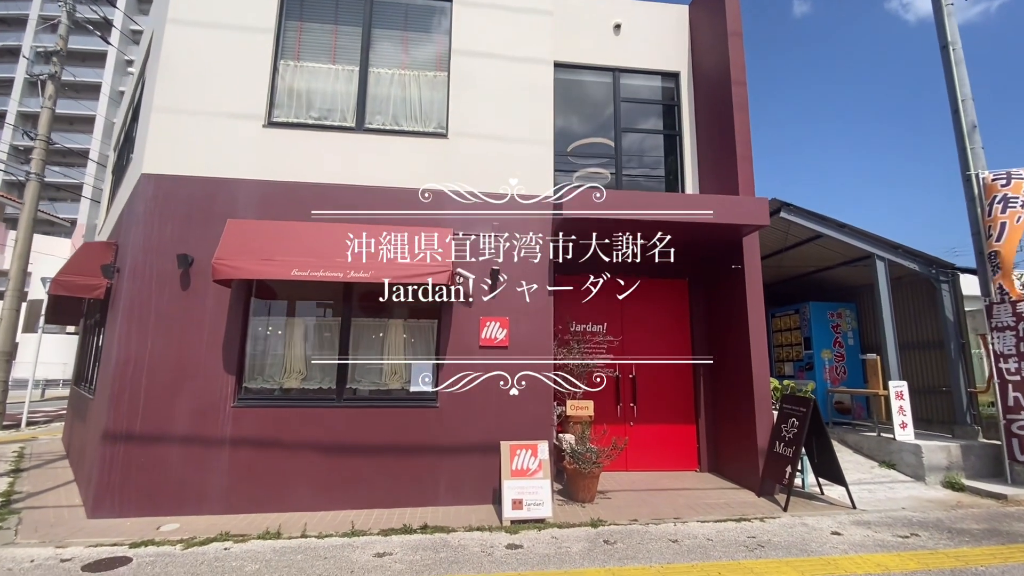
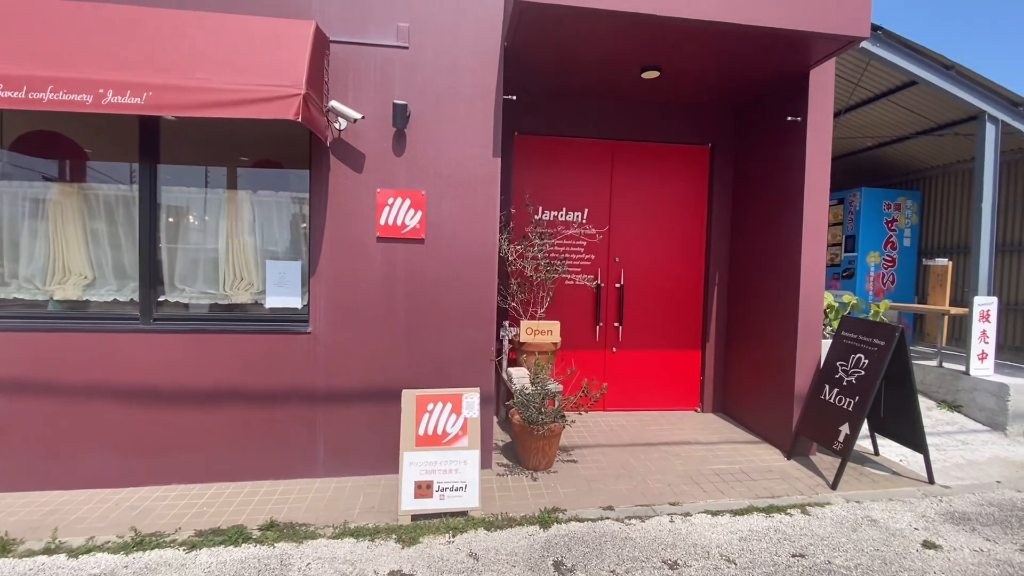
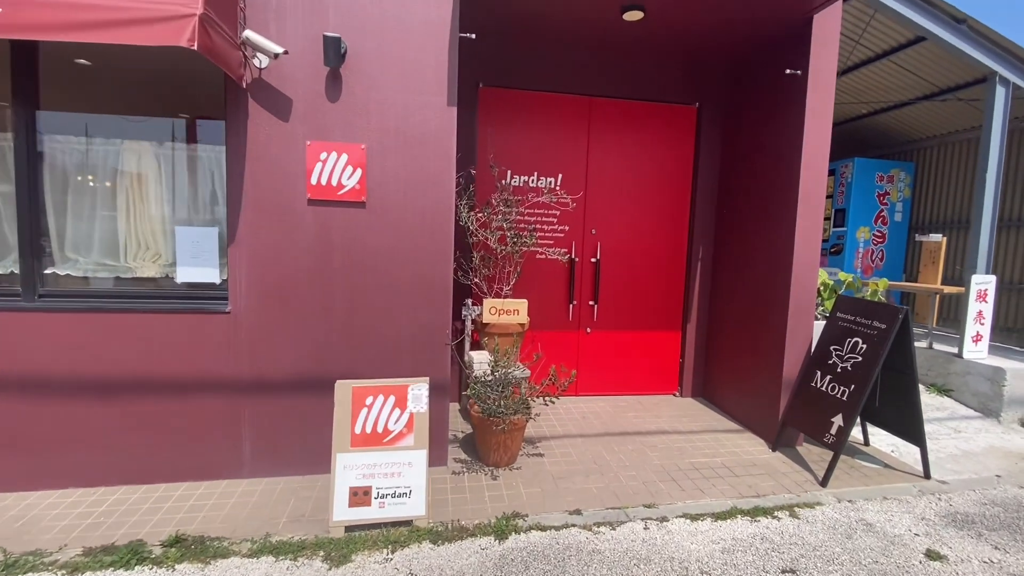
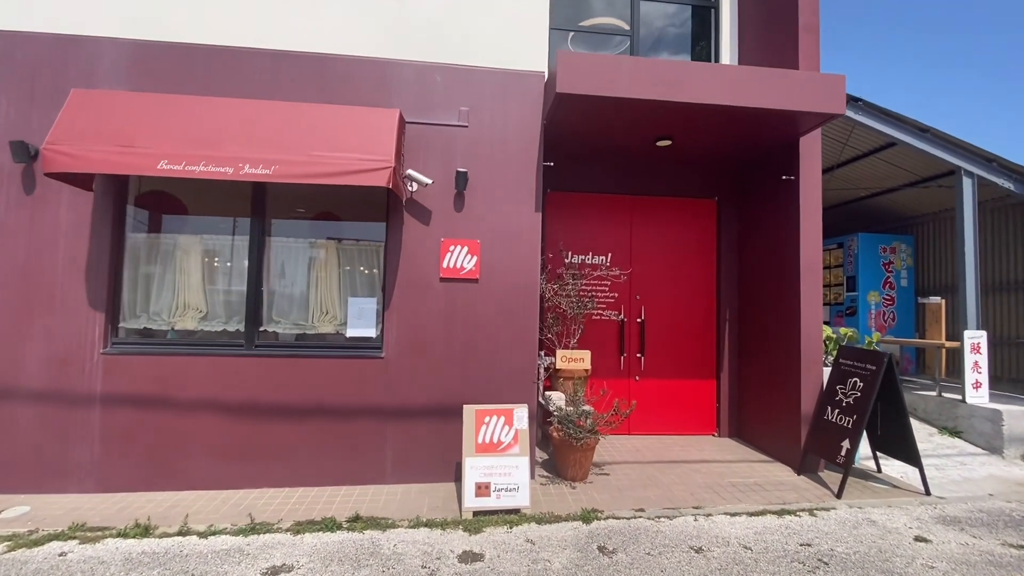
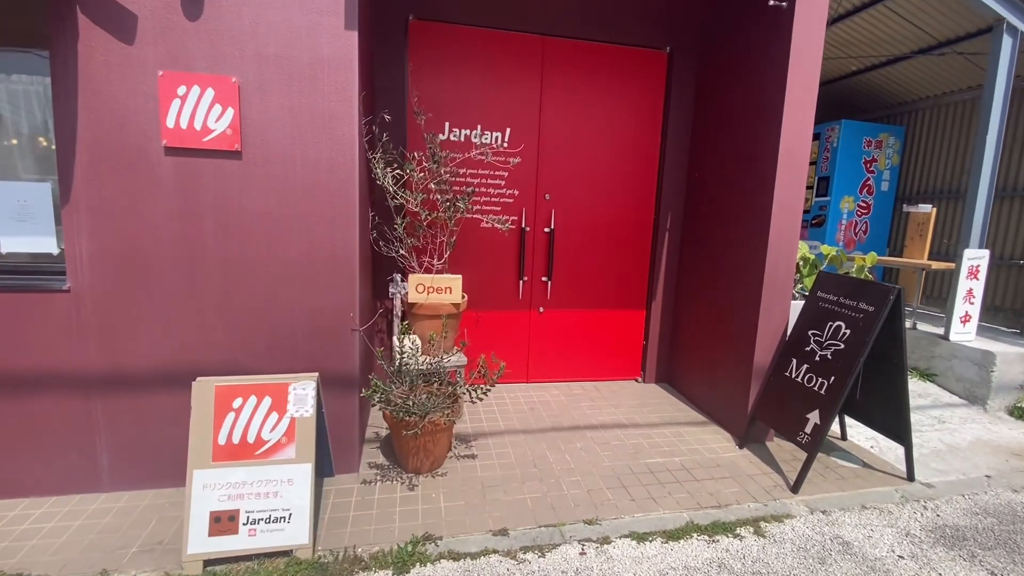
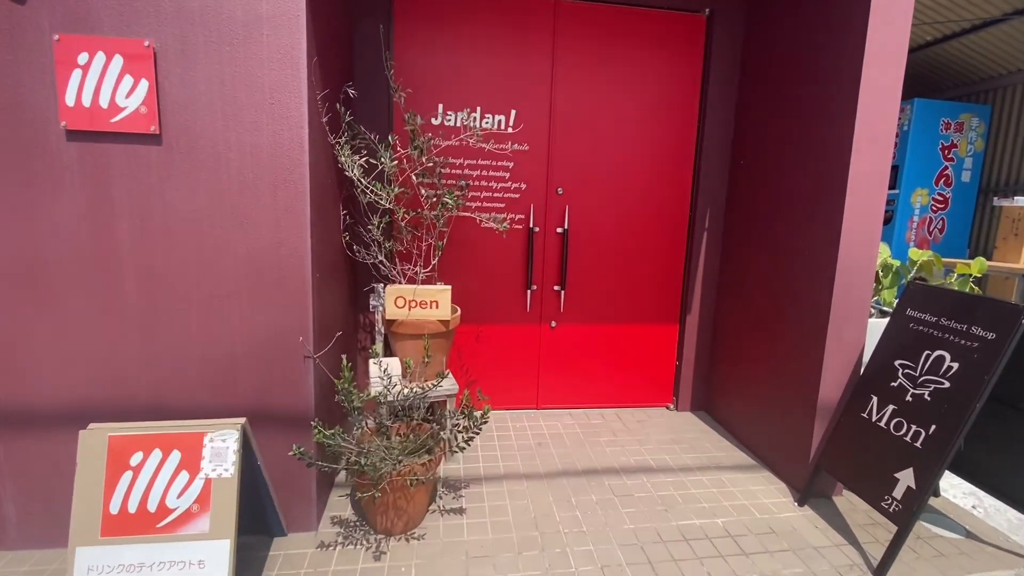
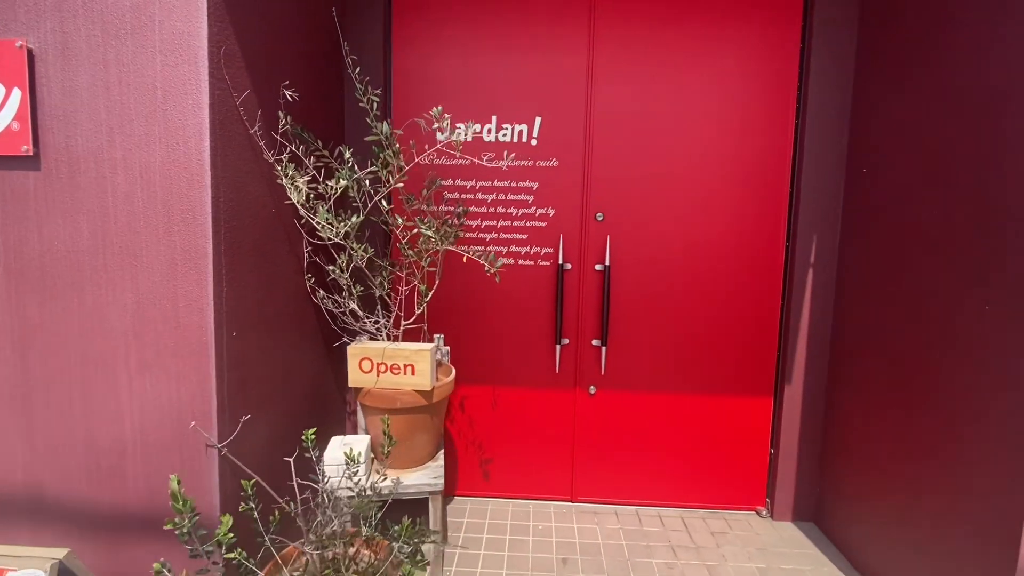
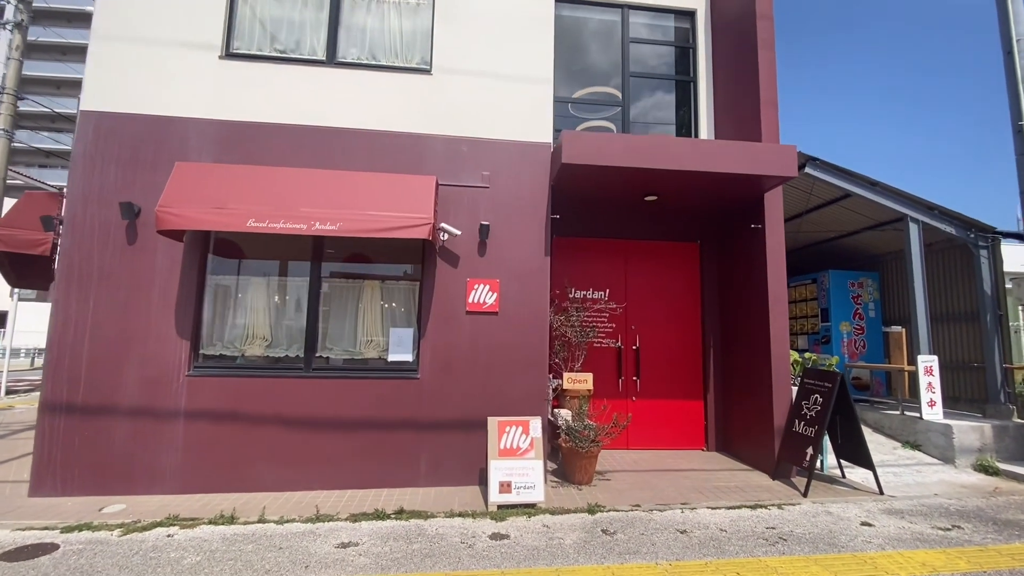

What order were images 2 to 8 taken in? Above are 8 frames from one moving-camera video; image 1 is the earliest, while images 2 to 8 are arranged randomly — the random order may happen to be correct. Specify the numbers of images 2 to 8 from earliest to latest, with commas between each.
8, 4, 2, 3, 5, 6, 7
